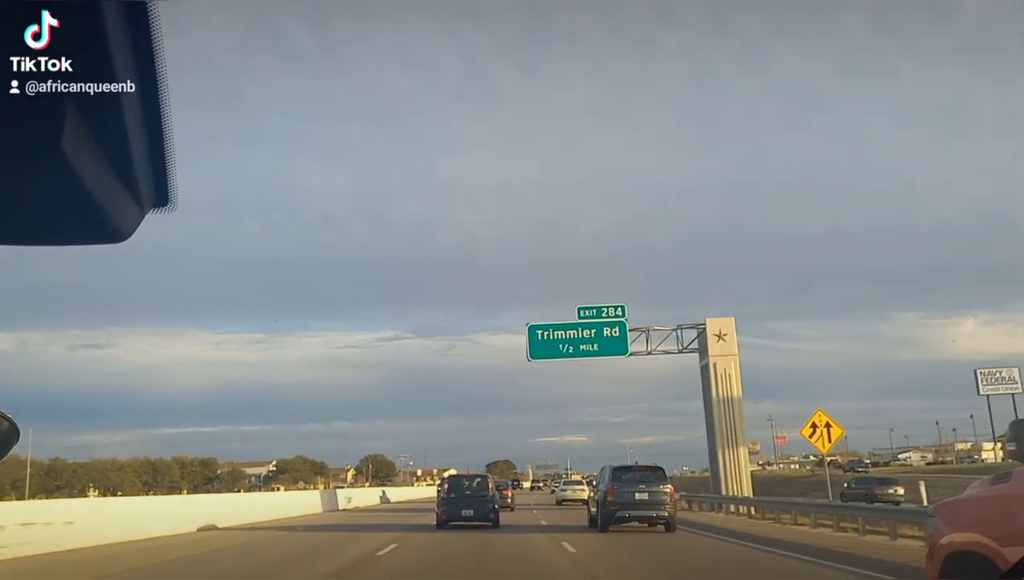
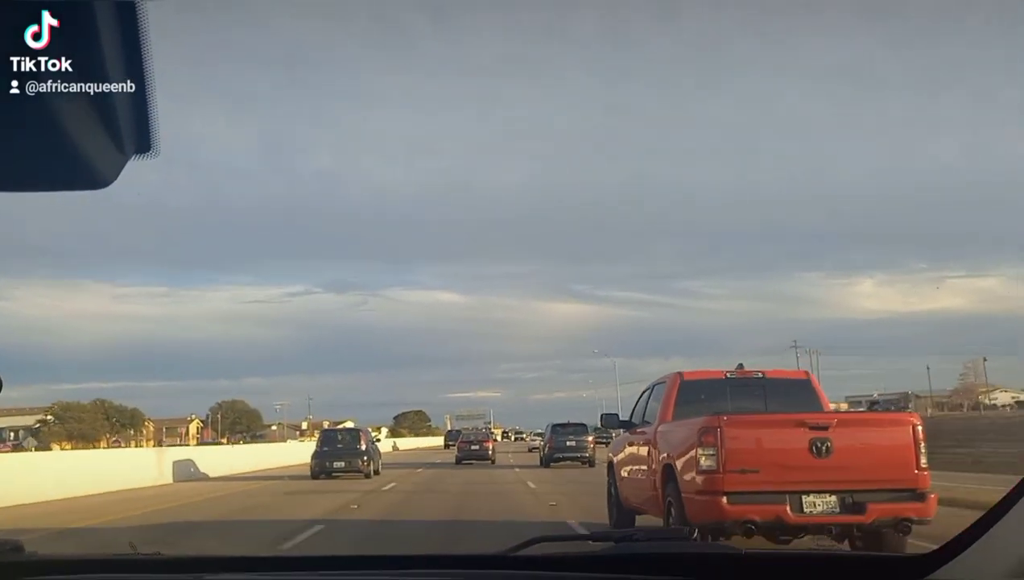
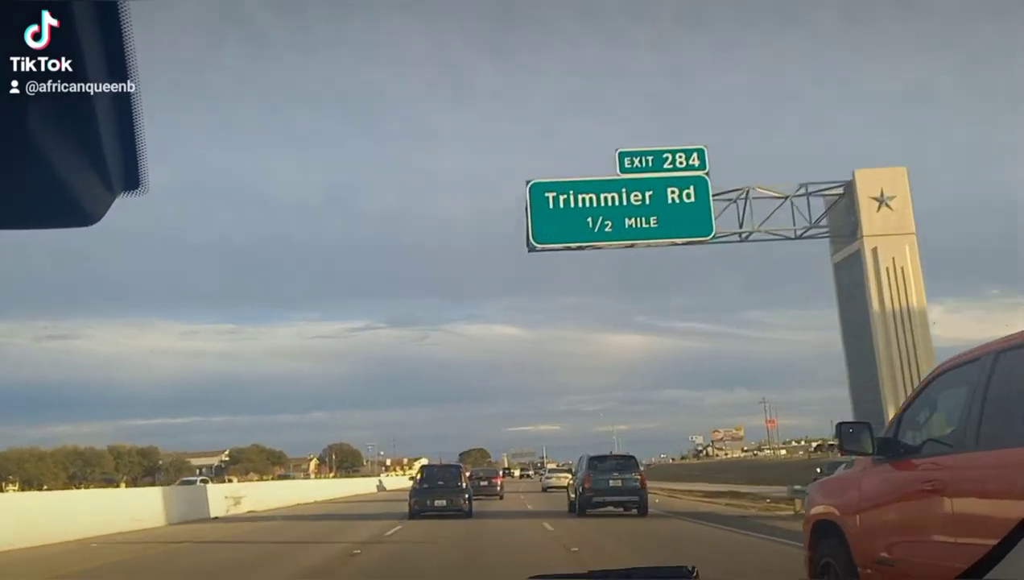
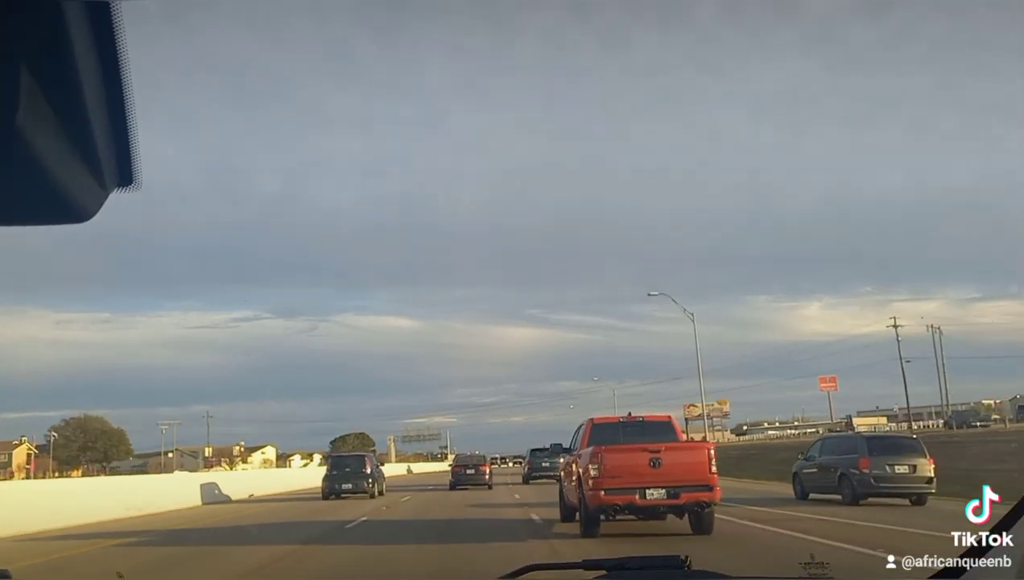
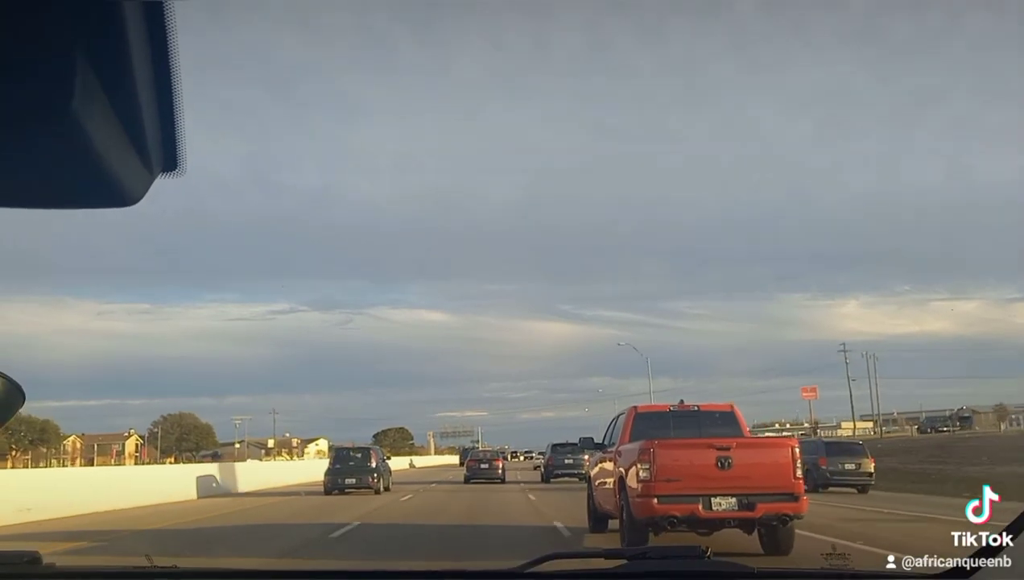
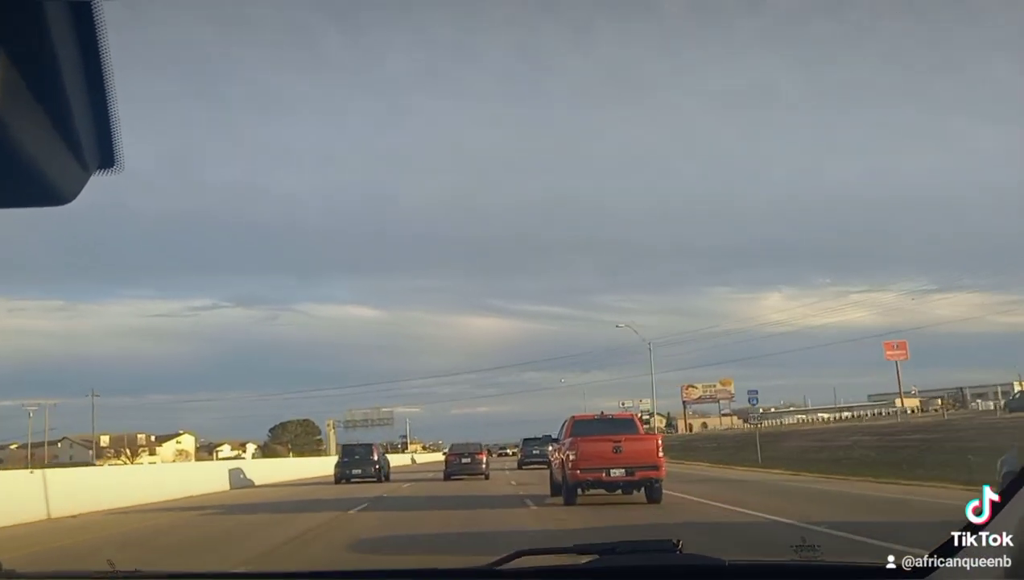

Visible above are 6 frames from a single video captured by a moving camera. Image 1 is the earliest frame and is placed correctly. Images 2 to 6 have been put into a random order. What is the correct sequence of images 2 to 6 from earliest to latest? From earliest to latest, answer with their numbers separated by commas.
3, 2, 5, 4, 6
